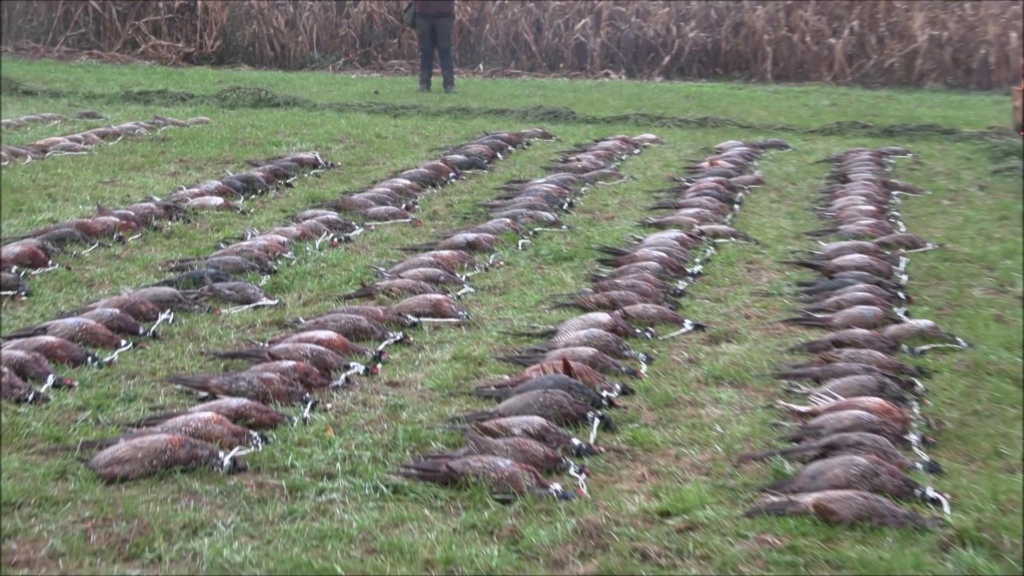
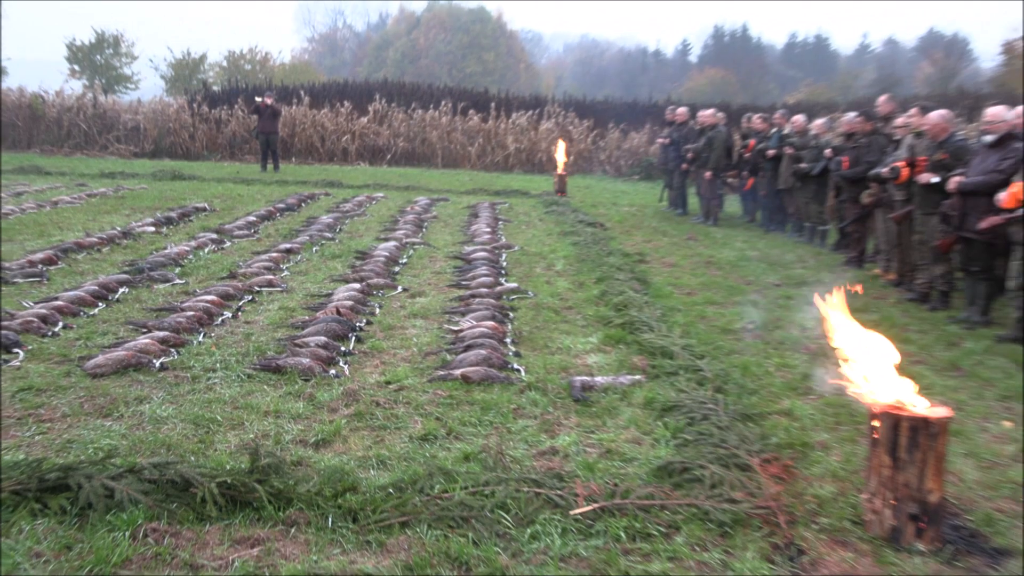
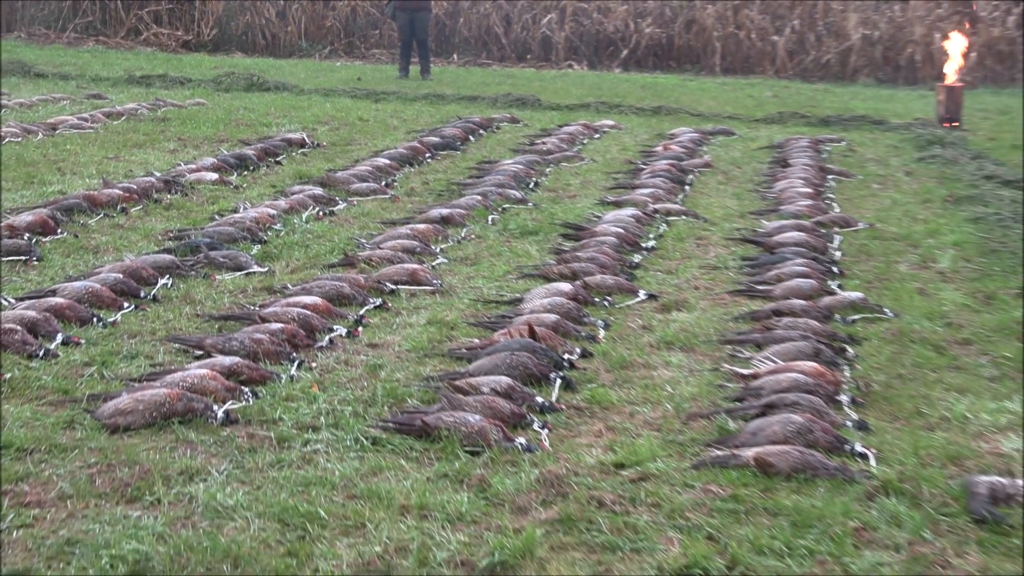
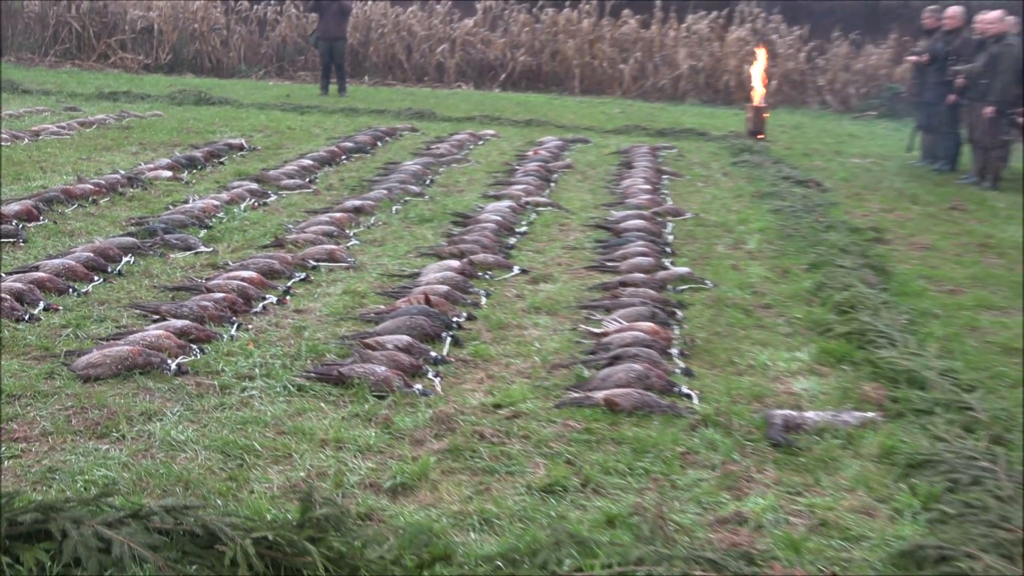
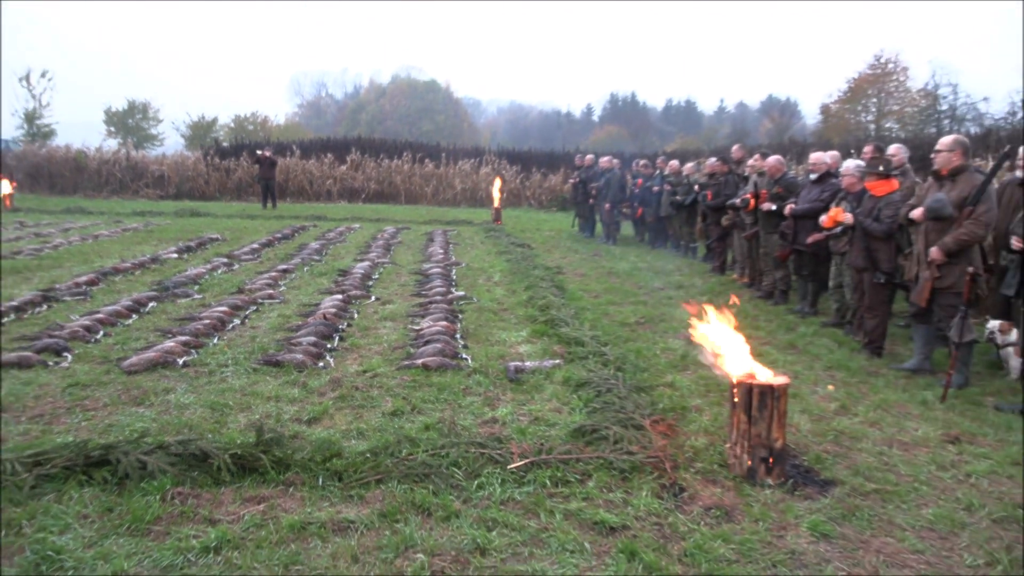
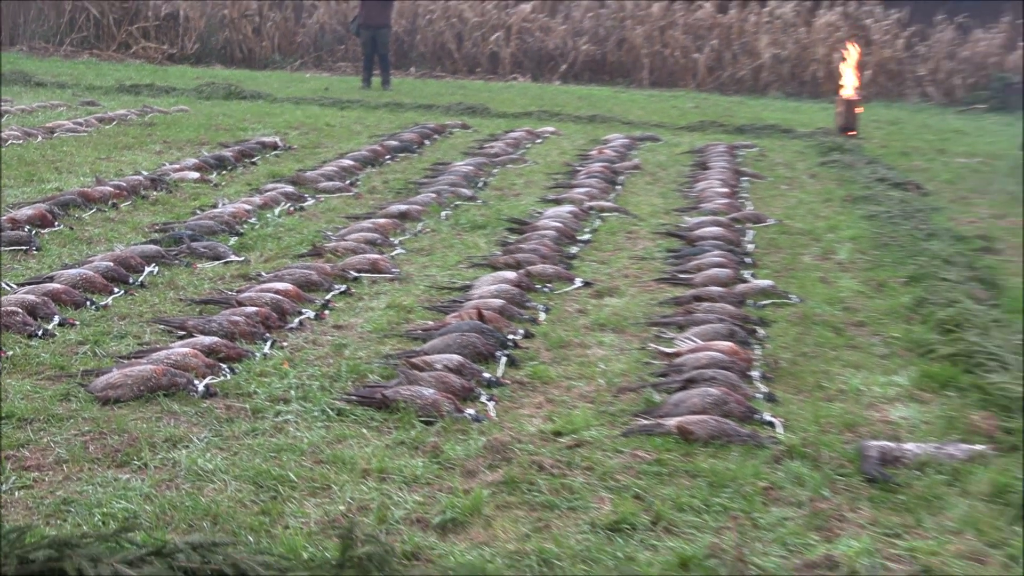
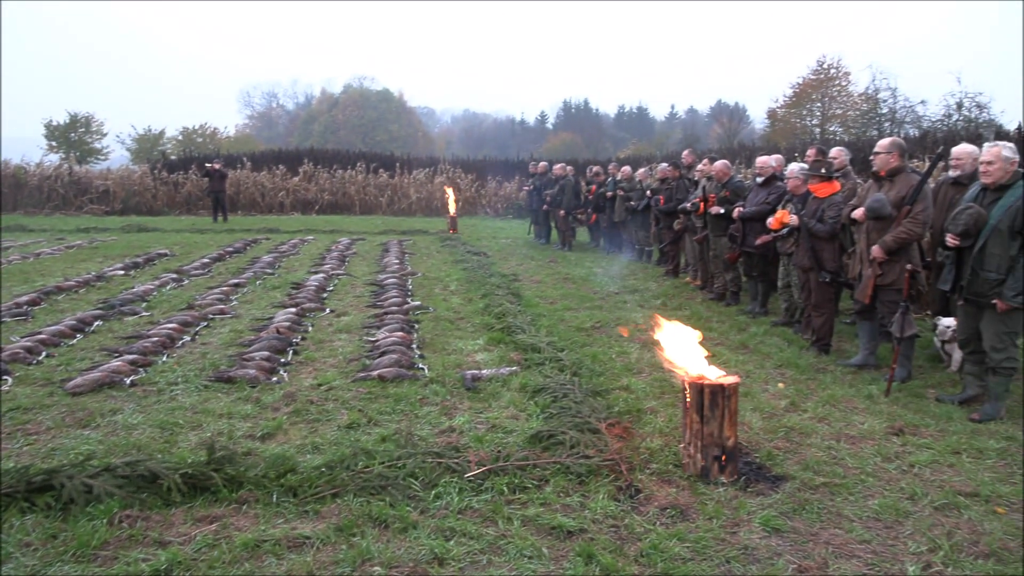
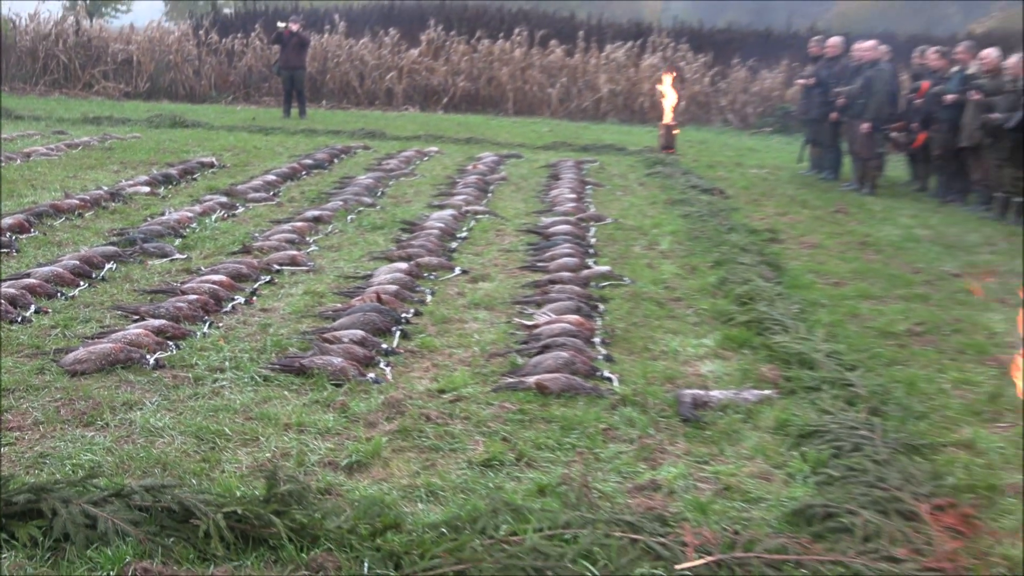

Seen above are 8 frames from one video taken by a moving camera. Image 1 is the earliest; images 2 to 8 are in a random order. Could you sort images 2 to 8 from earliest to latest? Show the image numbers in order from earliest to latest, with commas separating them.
3, 6, 4, 8, 2, 5, 7
